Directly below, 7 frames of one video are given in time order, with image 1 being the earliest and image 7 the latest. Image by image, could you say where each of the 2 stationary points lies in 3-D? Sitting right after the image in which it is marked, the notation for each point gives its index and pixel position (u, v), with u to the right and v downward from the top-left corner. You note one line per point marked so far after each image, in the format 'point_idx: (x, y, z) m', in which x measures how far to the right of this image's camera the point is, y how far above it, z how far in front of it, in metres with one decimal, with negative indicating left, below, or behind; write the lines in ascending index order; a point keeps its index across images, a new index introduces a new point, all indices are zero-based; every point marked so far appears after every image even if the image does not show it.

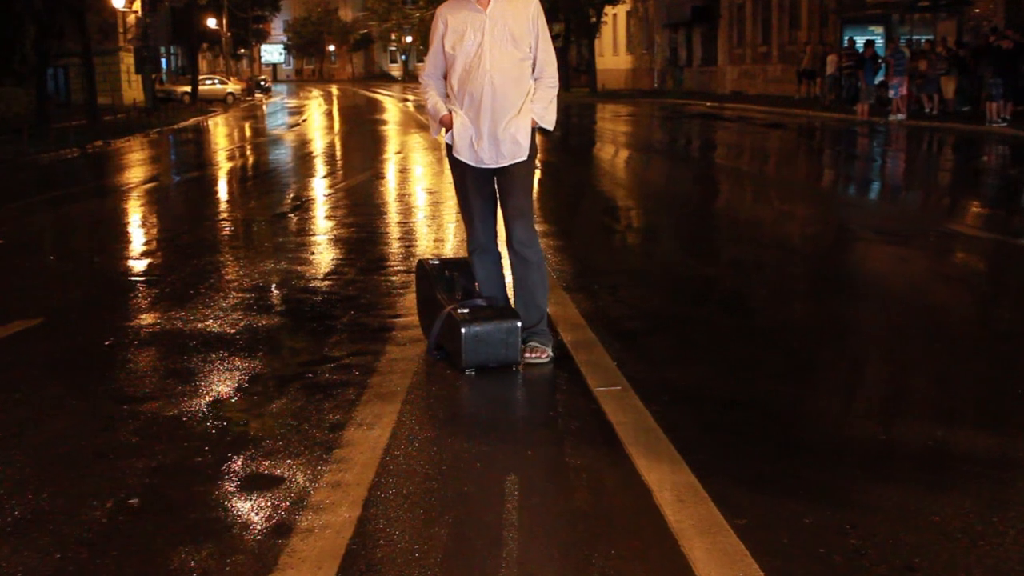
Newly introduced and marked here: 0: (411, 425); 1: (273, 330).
0: (-0.5, -0.7, +7.3) m
1: (-1.5, -0.3, +8.4) m
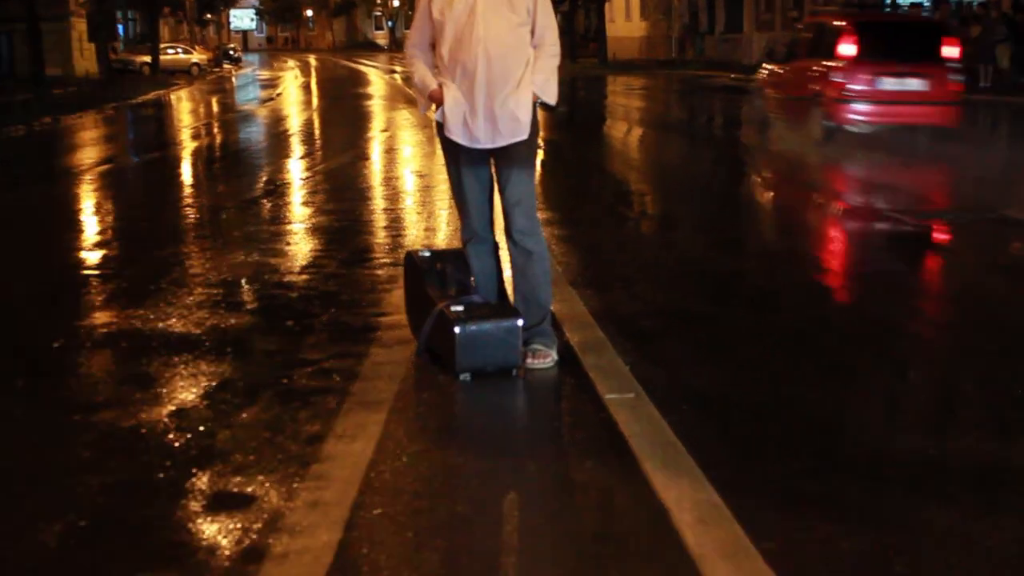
0: (-0.5, -0.7, +6.5) m
1: (-1.5, -0.2, +7.5) m
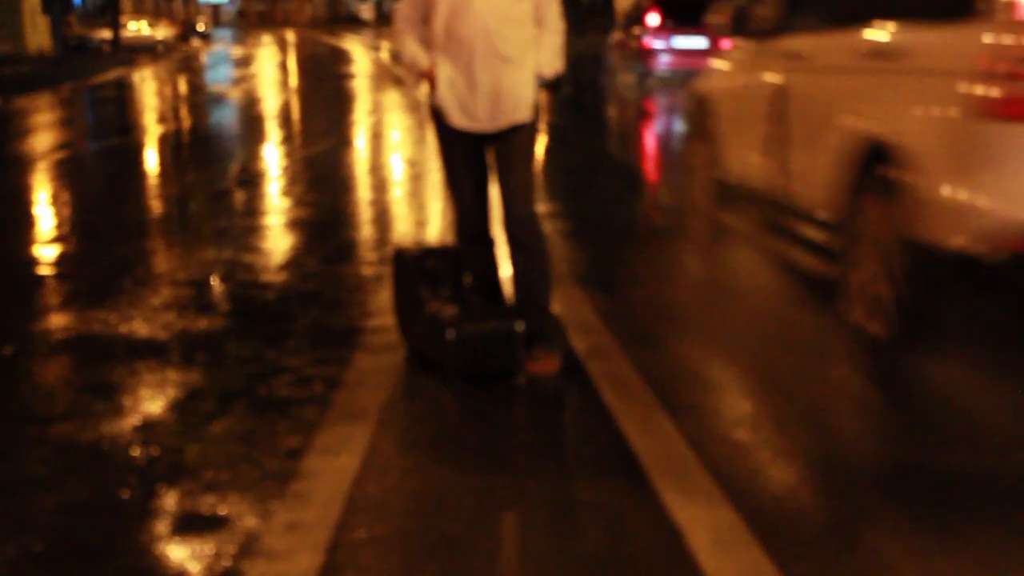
0: (-0.5, -0.7, +5.9) m
1: (-1.5, -0.2, +6.9) m
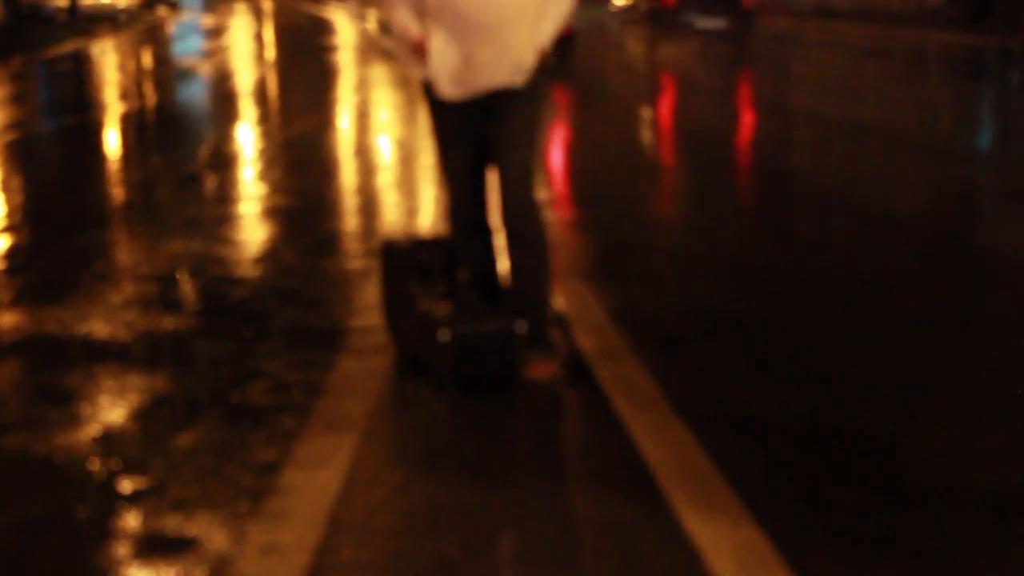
0: (-0.5, -0.7, +5.2) m
1: (-1.5, -0.2, +6.3) m
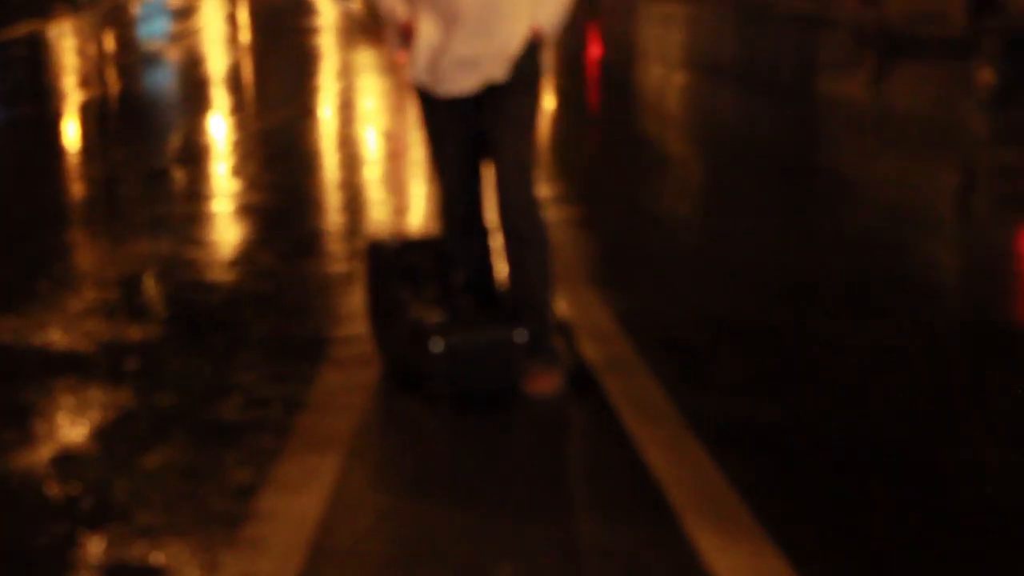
0: (-0.5, -0.7, +4.8) m
1: (-1.5, -0.2, +5.8) m
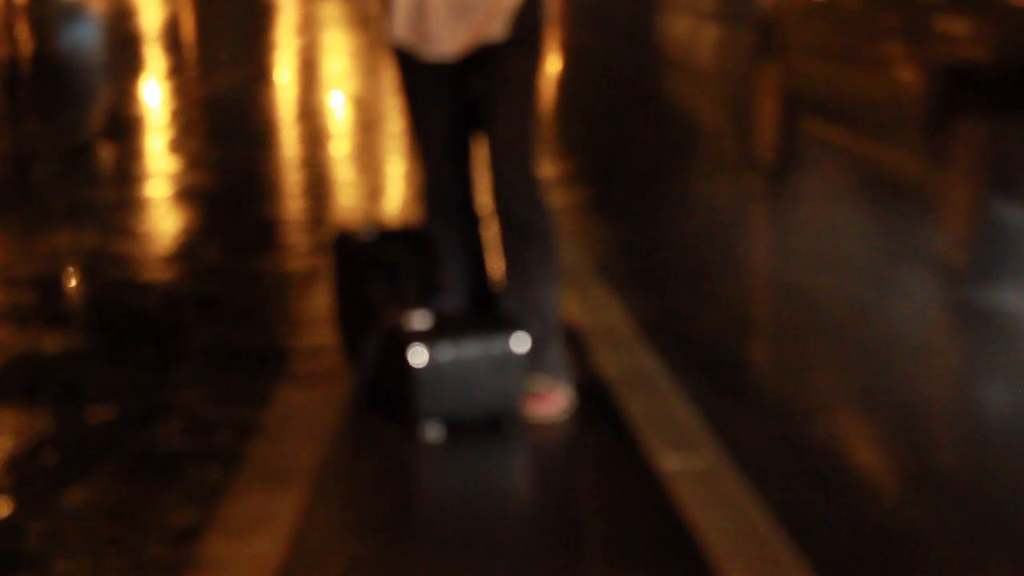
0: (-0.5, -0.7, +3.9) m
1: (-1.5, -0.3, +4.9) m
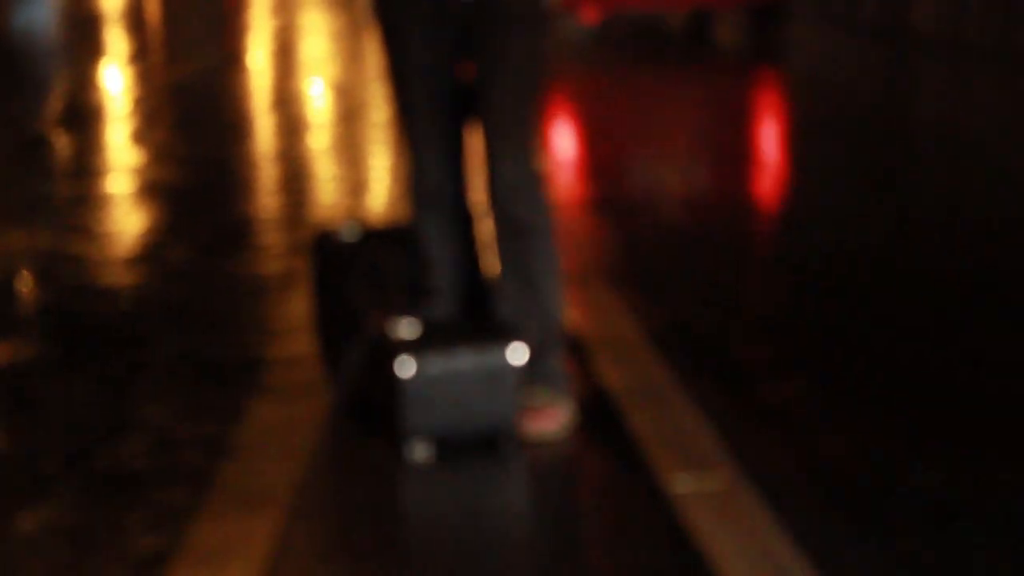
0: (-0.5, -0.7, +3.5) m
1: (-1.5, -0.3, +4.5) m
